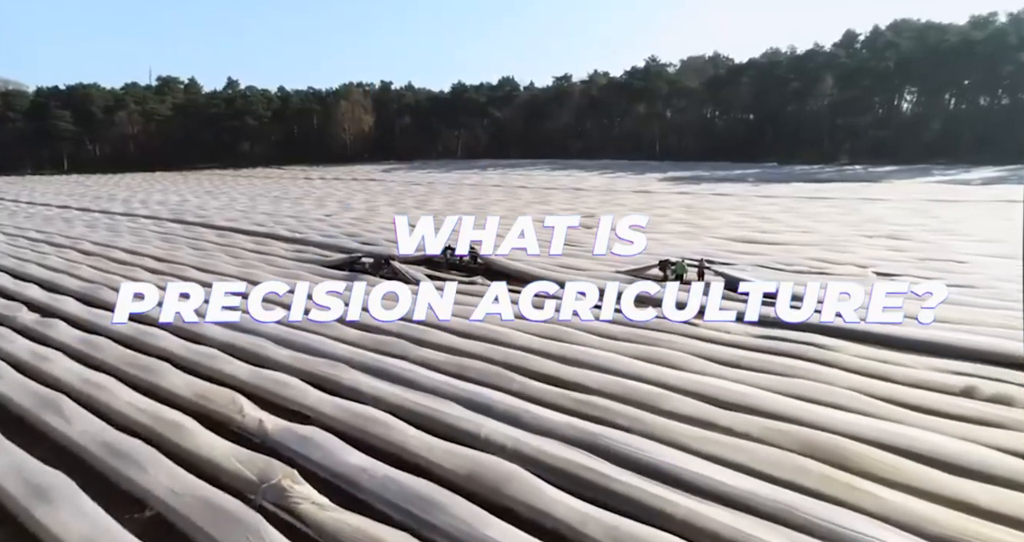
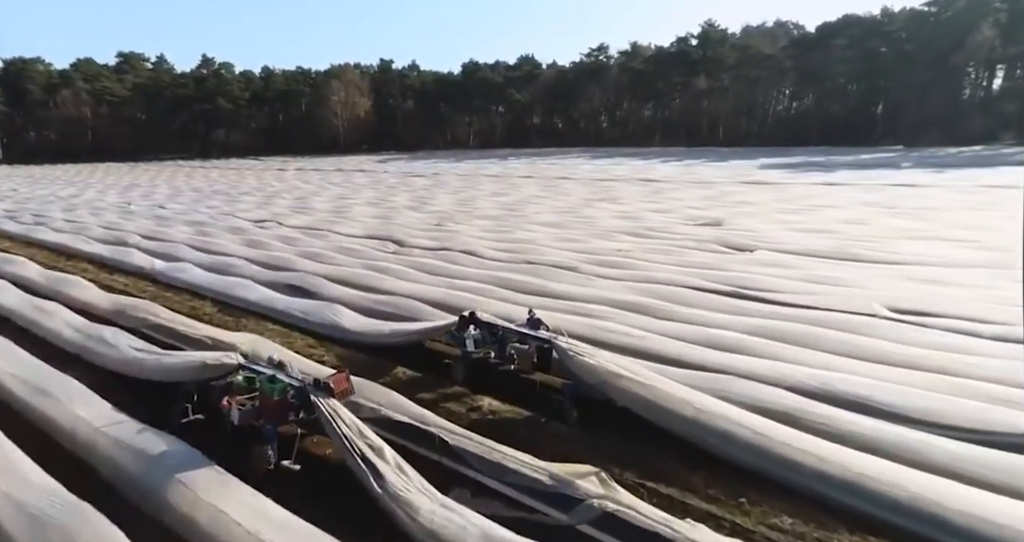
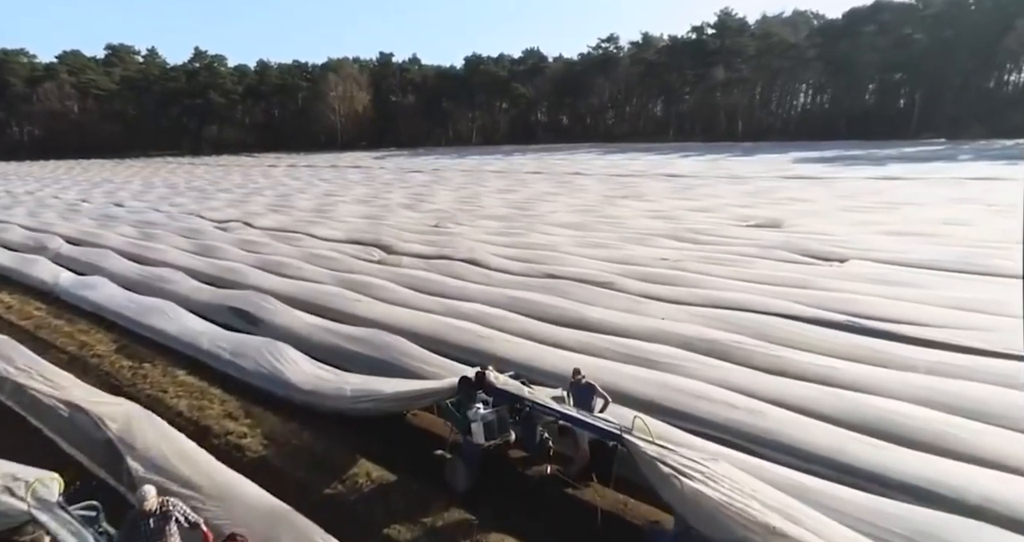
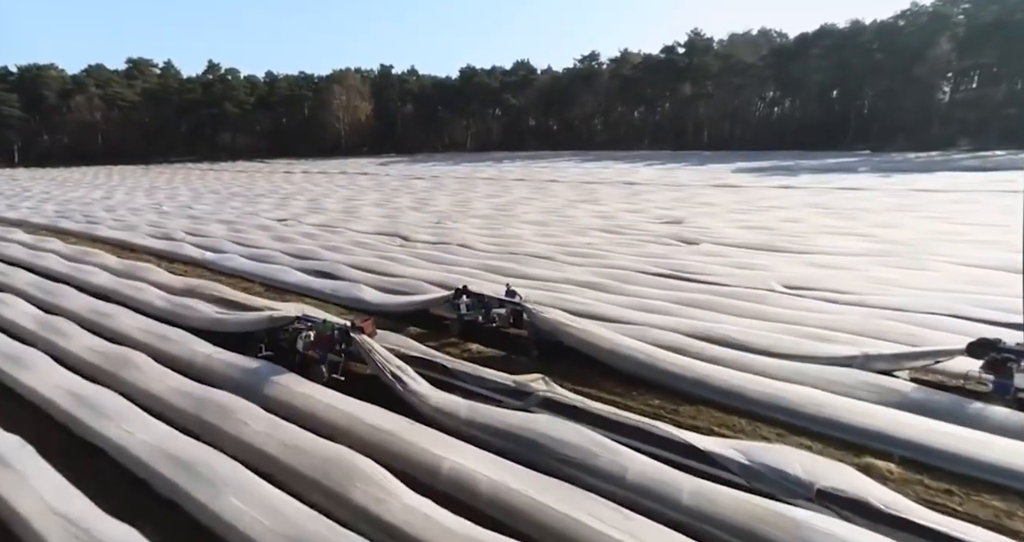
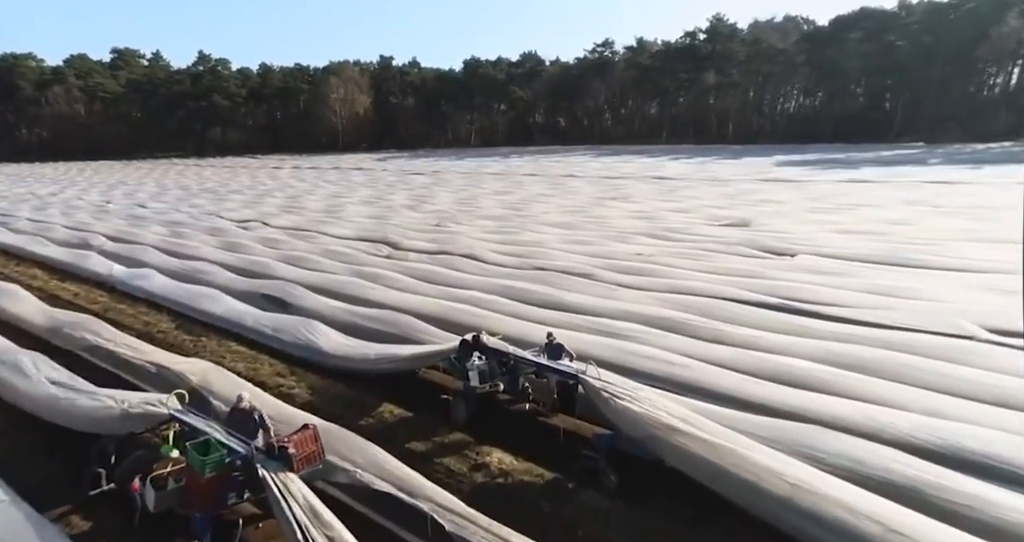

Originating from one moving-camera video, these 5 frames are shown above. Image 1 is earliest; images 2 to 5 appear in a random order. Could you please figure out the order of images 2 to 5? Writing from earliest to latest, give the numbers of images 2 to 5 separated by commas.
4, 2, 5, 3
